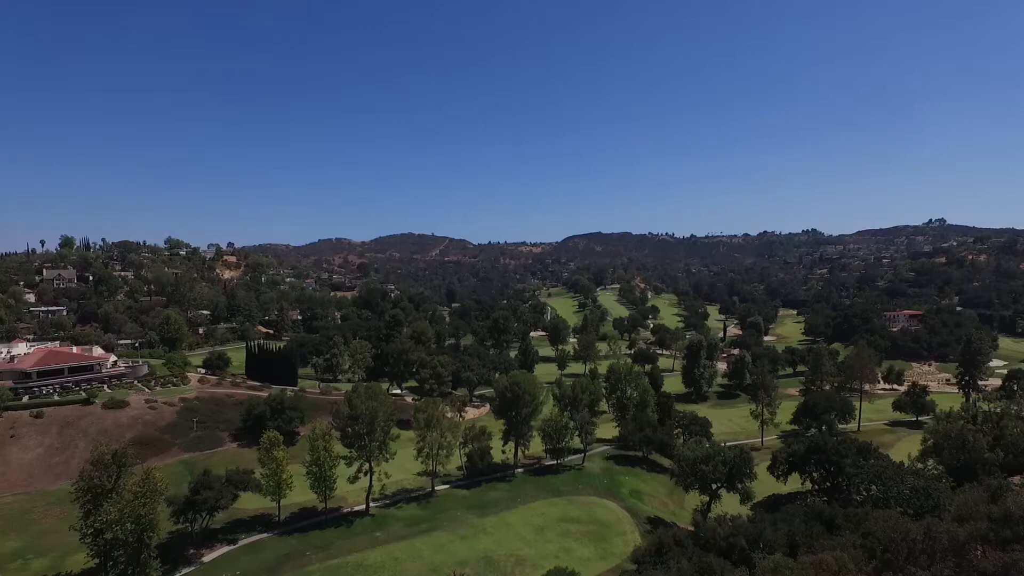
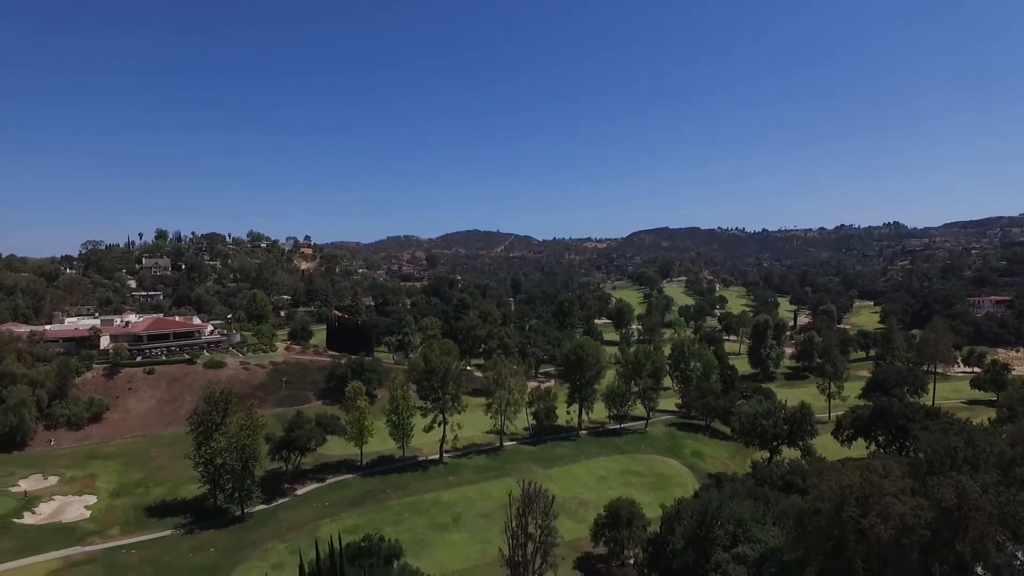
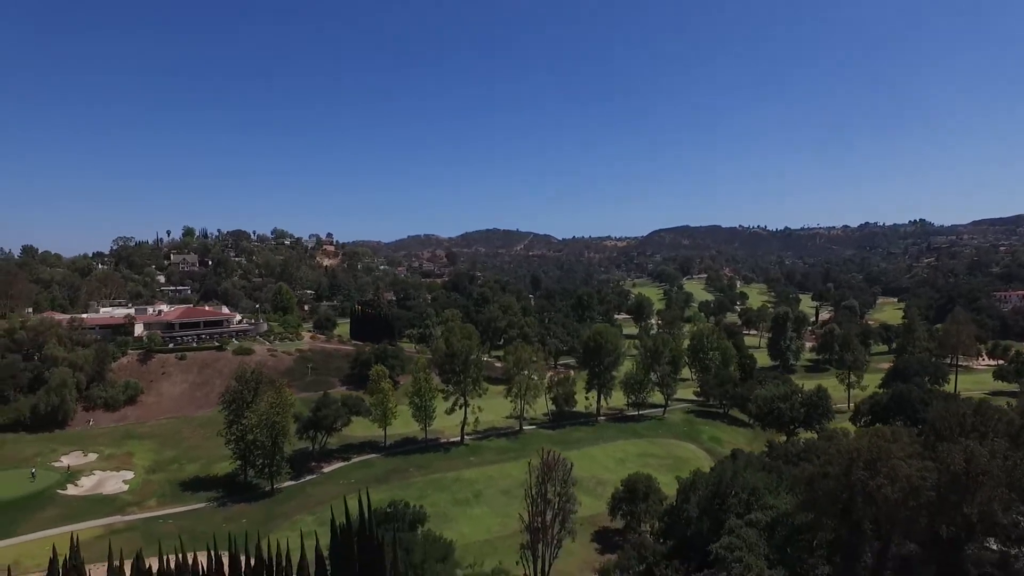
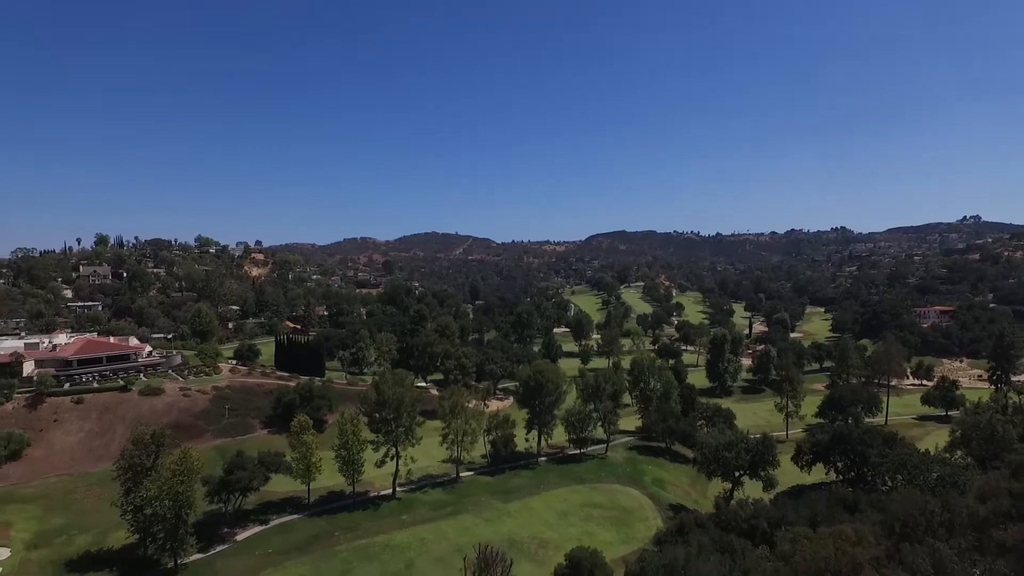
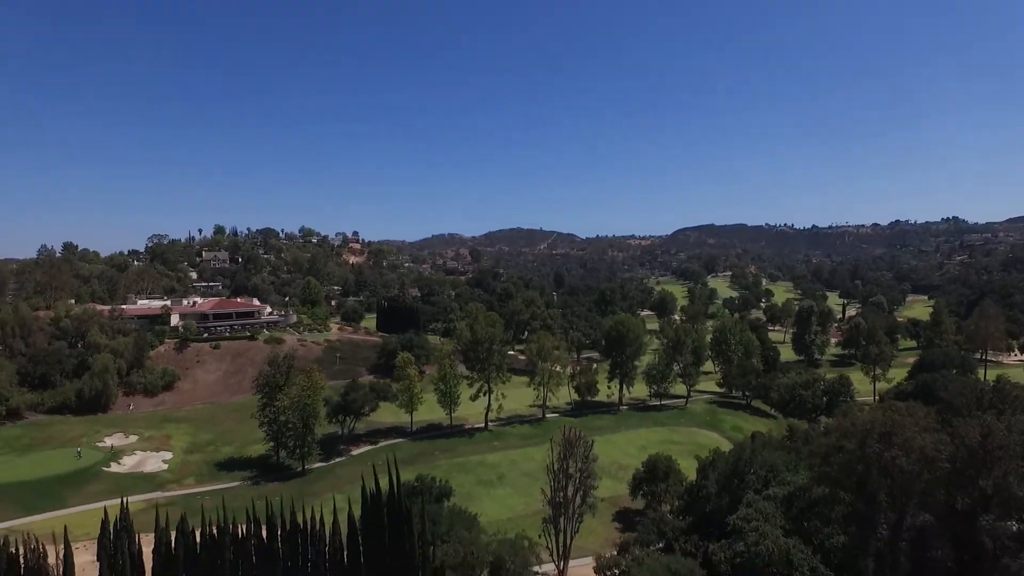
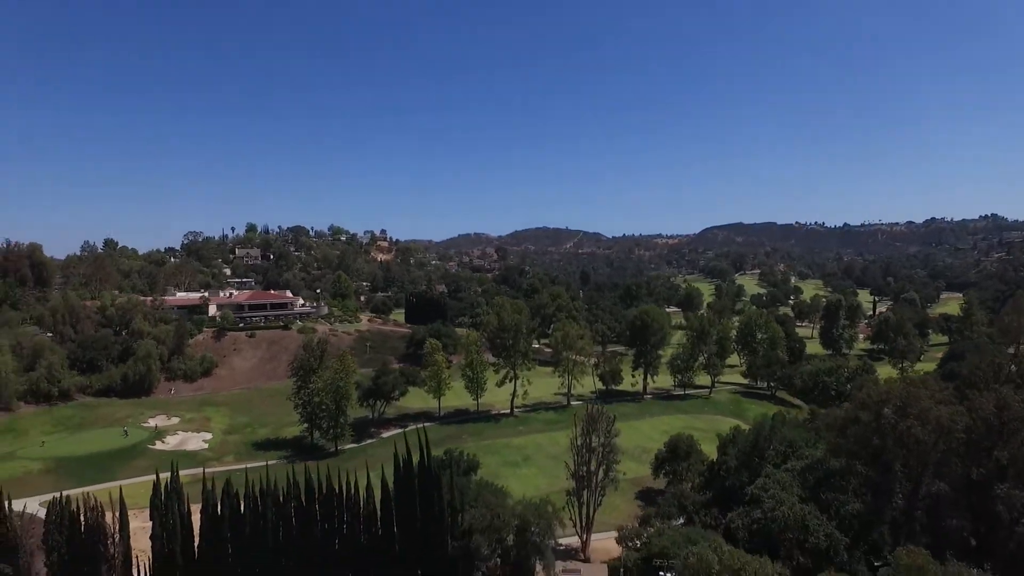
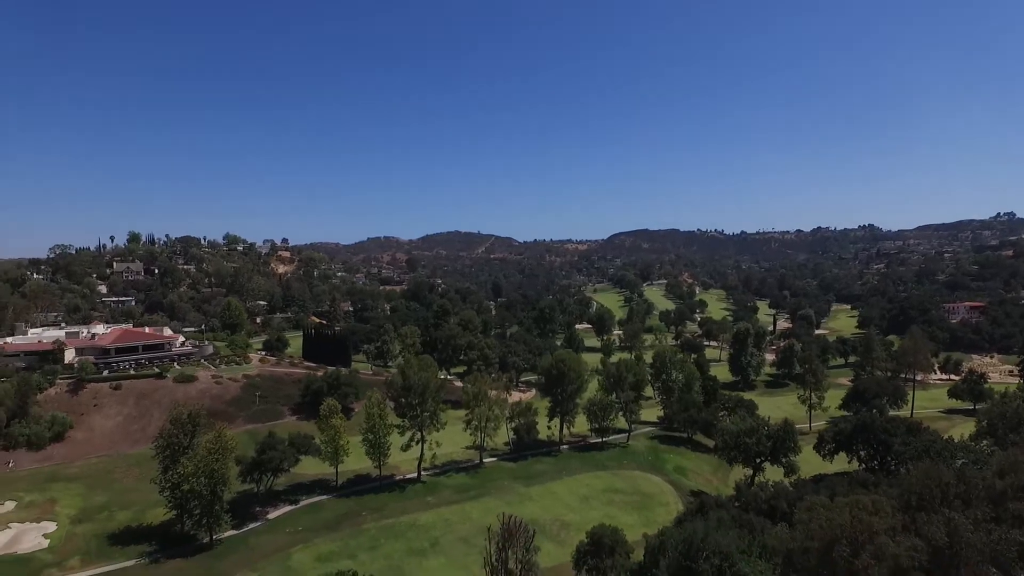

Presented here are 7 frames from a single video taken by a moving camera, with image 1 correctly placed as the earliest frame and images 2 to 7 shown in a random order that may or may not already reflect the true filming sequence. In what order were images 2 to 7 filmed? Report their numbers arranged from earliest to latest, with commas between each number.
4, 7, 2, 3, 5, 6
